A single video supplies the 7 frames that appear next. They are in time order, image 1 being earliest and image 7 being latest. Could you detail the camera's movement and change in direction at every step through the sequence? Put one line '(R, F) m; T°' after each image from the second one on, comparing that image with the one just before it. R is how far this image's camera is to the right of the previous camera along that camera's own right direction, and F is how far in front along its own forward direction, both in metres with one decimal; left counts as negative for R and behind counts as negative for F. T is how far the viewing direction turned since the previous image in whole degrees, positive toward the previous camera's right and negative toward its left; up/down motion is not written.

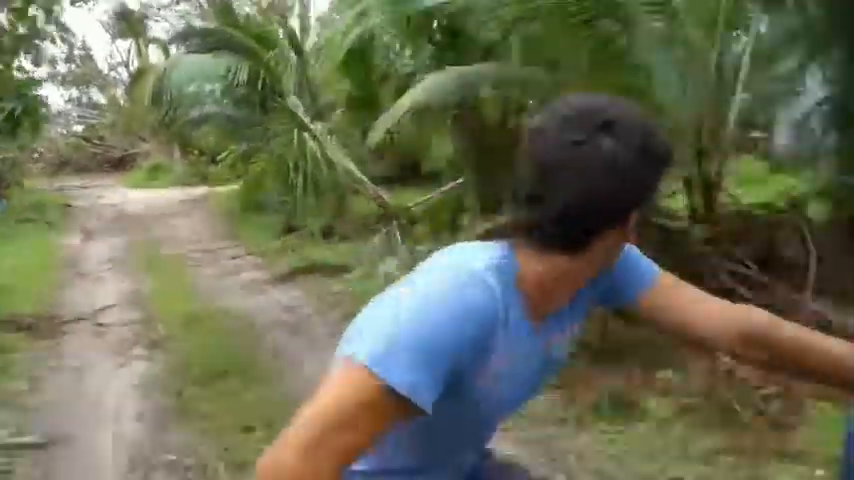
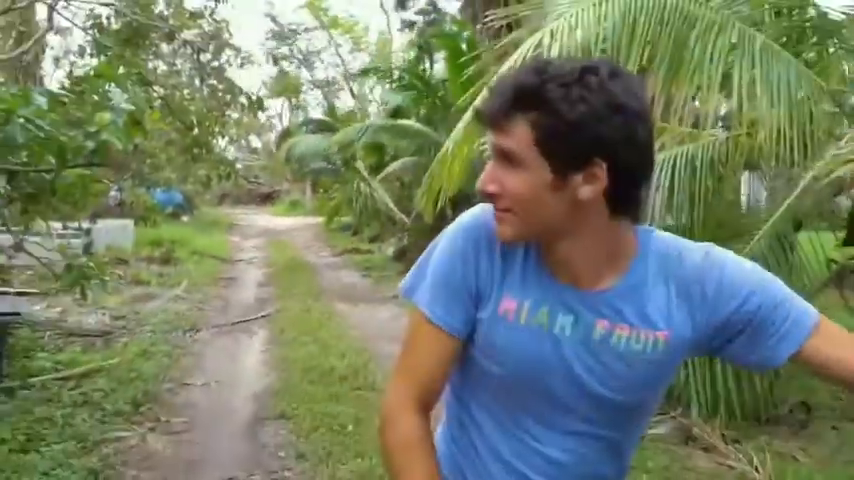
(+2.7, -8.2) m; -8°
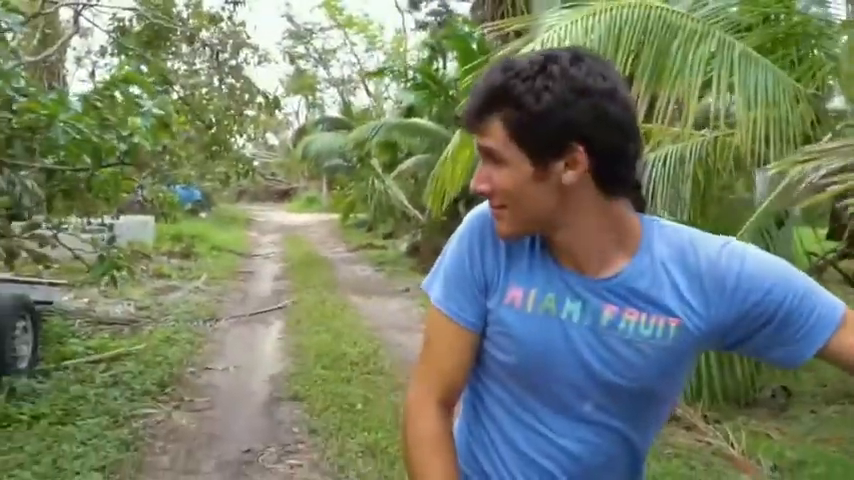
(+0.1, -0.4) m; -1°
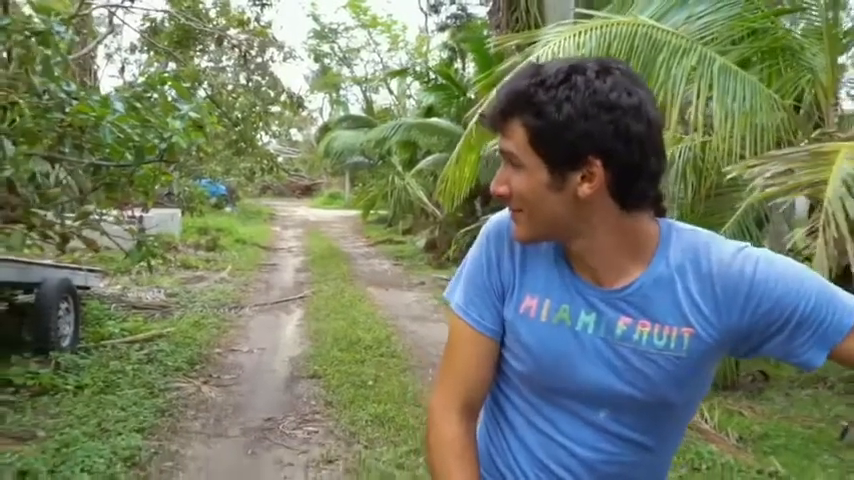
(+0.1, -0.5) m; -1°
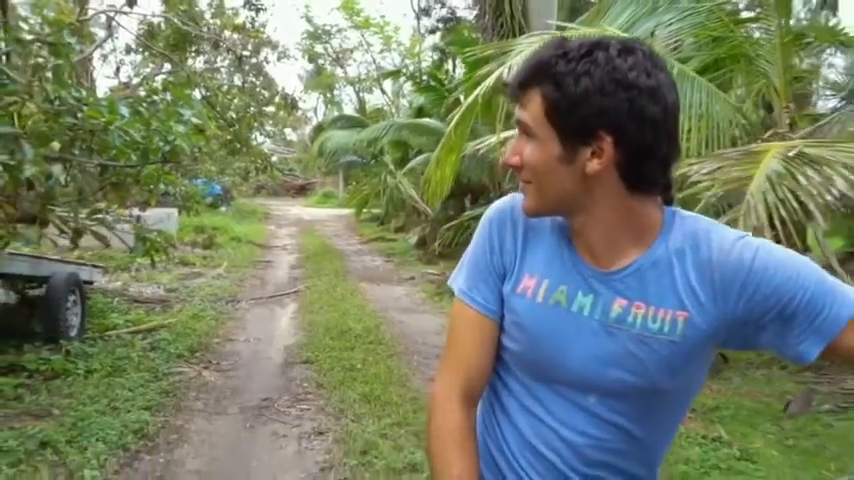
(+0.1, -0.5) m; 0°
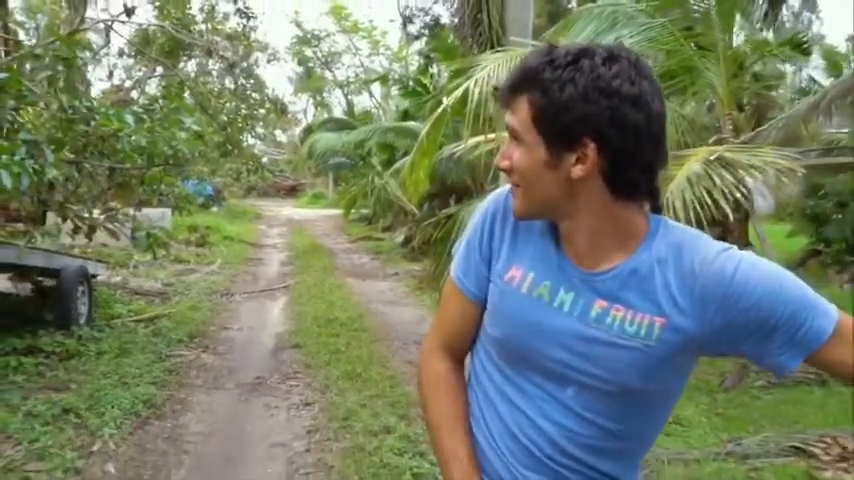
(+0.1, -0.7) m; +1°
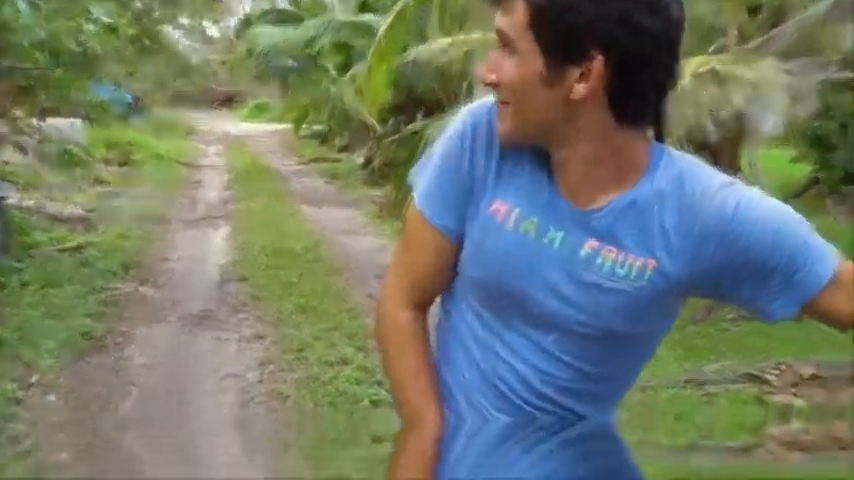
(-0.1, +0.3) m; +3°
